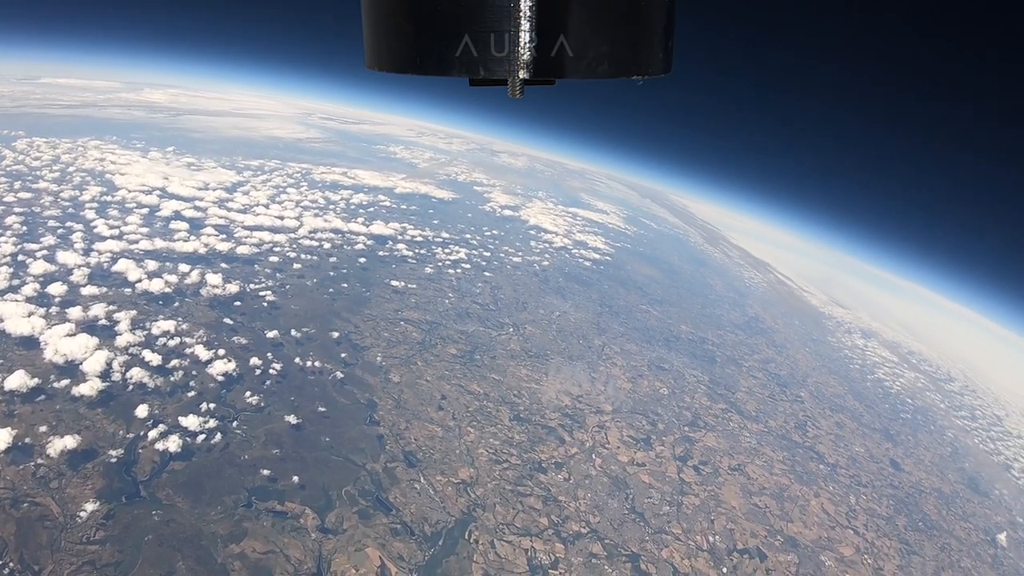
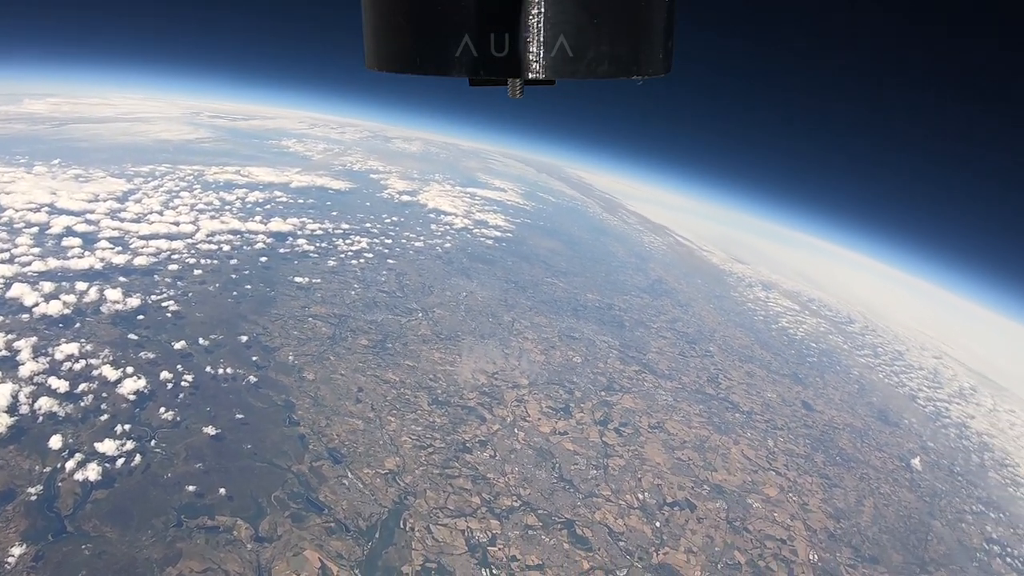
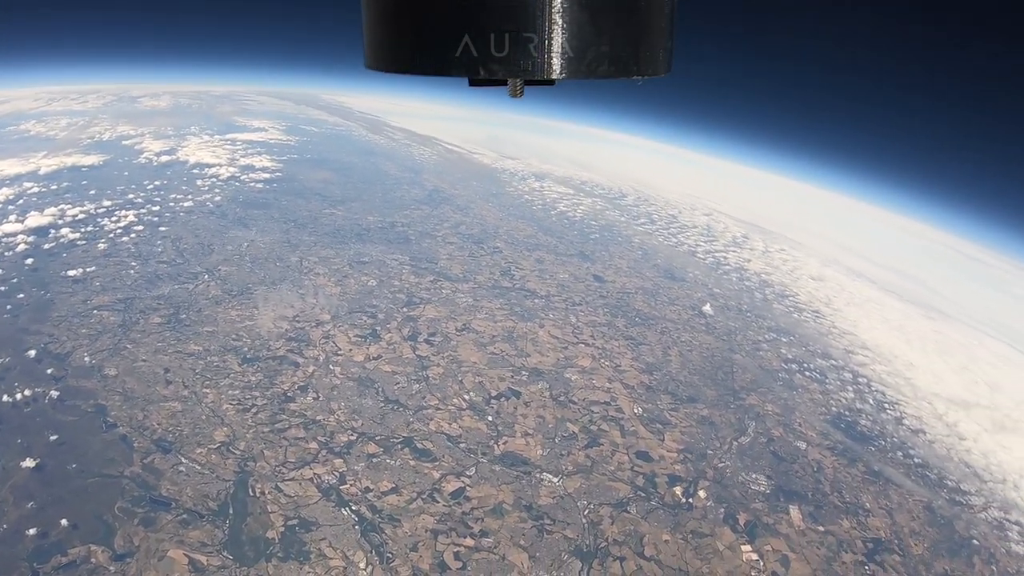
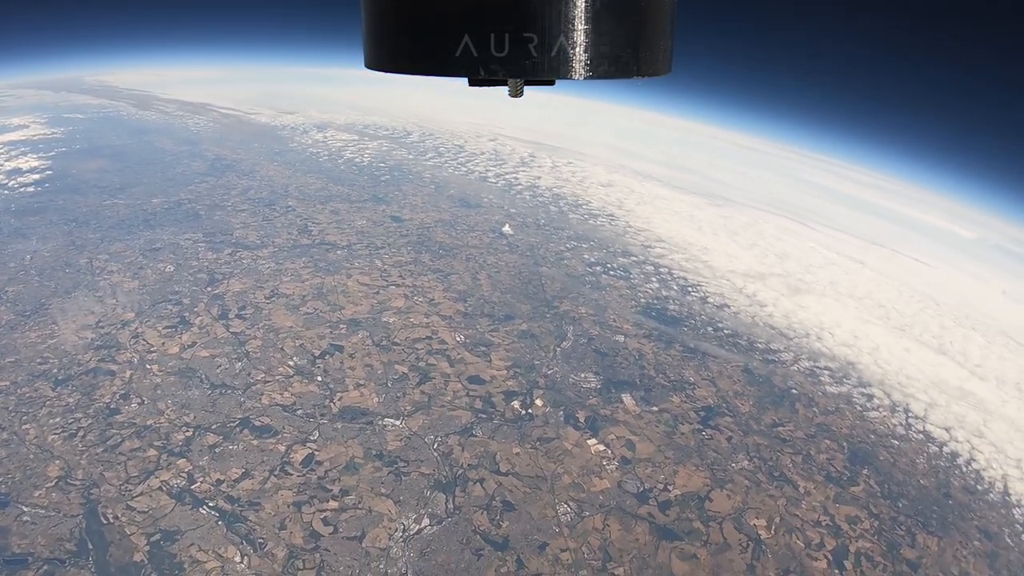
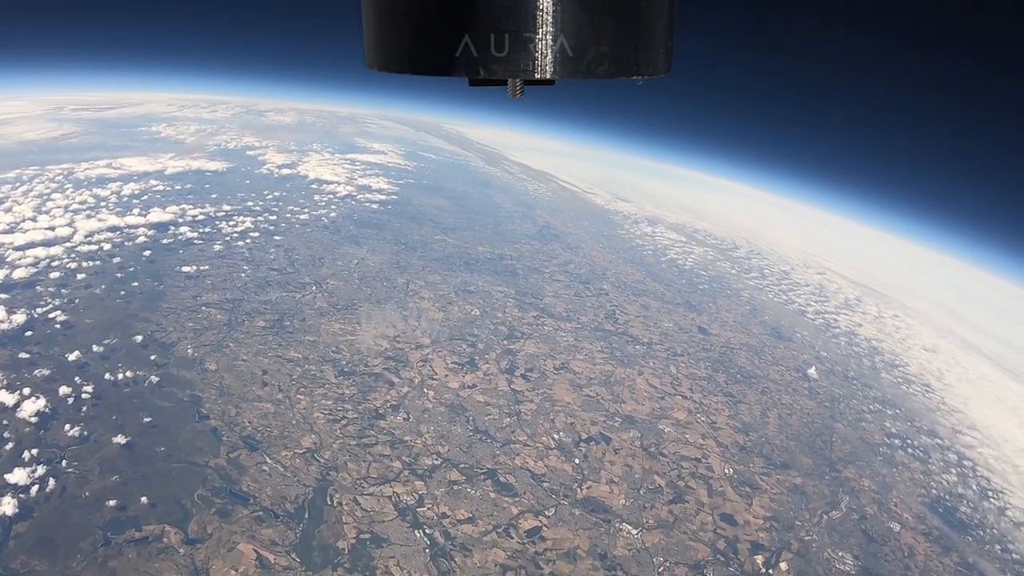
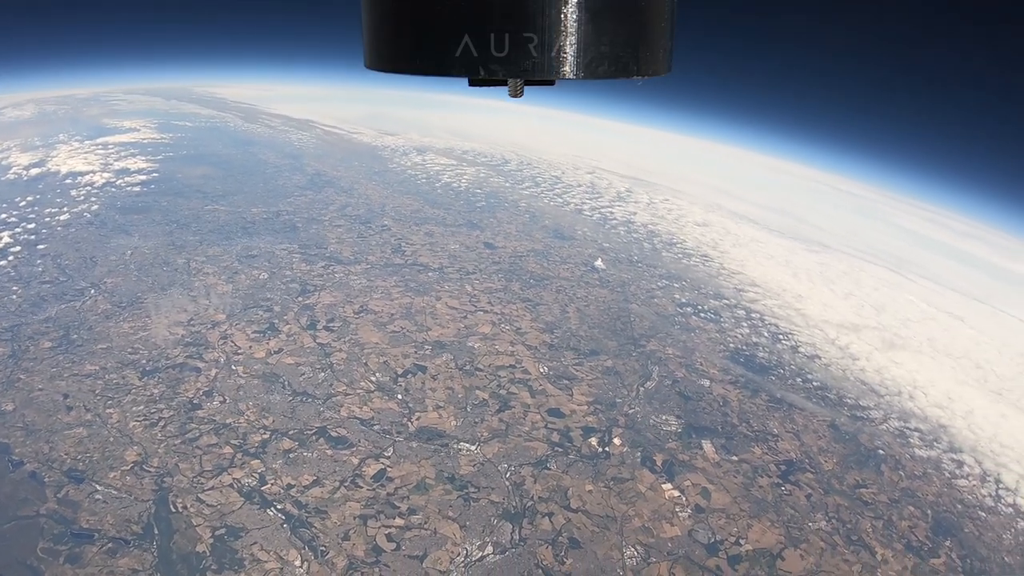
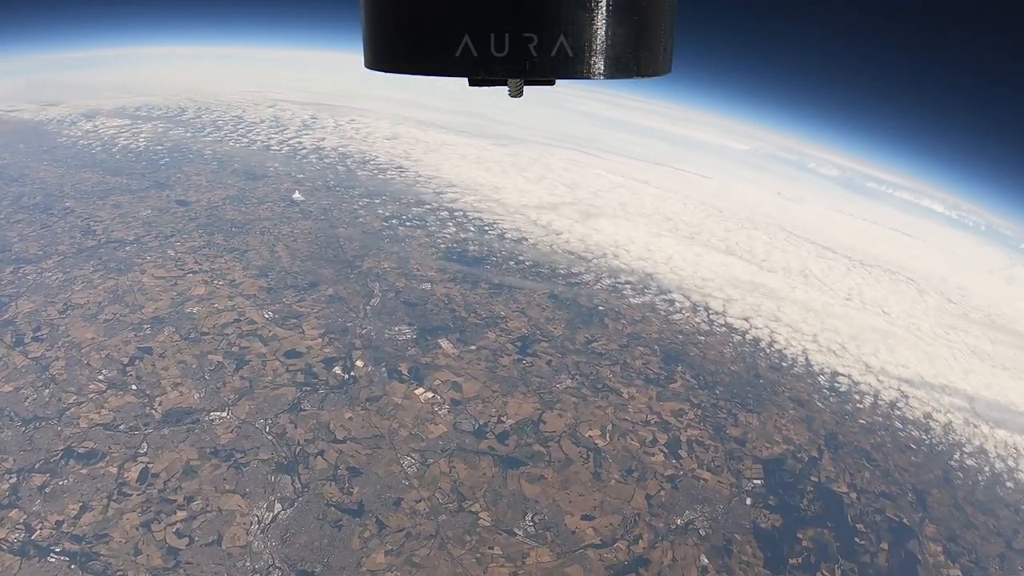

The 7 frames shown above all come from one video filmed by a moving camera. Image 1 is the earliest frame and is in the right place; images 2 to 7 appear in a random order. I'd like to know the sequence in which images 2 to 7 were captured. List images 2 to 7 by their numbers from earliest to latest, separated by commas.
2, 5, 3, 6, 4, 7
